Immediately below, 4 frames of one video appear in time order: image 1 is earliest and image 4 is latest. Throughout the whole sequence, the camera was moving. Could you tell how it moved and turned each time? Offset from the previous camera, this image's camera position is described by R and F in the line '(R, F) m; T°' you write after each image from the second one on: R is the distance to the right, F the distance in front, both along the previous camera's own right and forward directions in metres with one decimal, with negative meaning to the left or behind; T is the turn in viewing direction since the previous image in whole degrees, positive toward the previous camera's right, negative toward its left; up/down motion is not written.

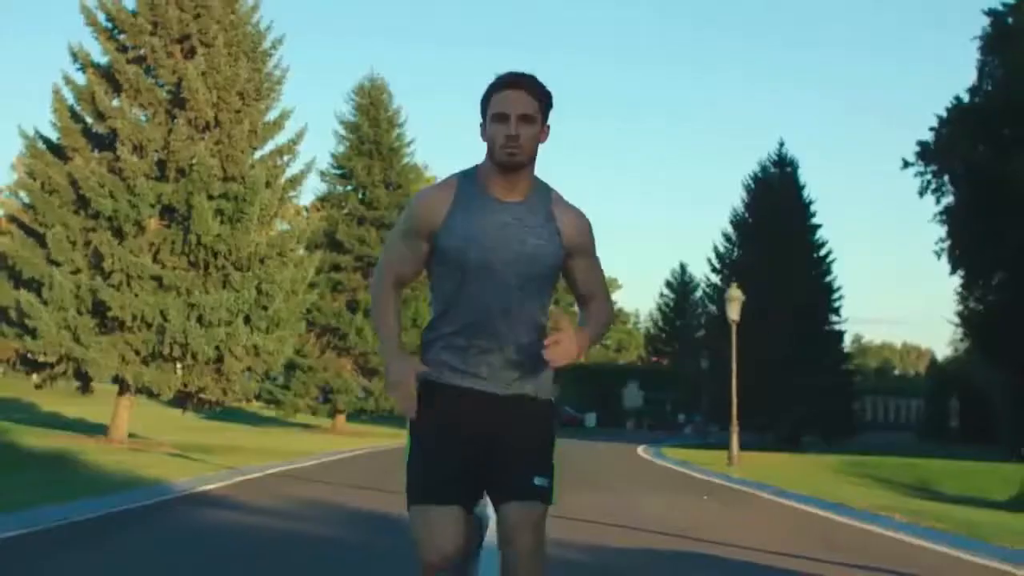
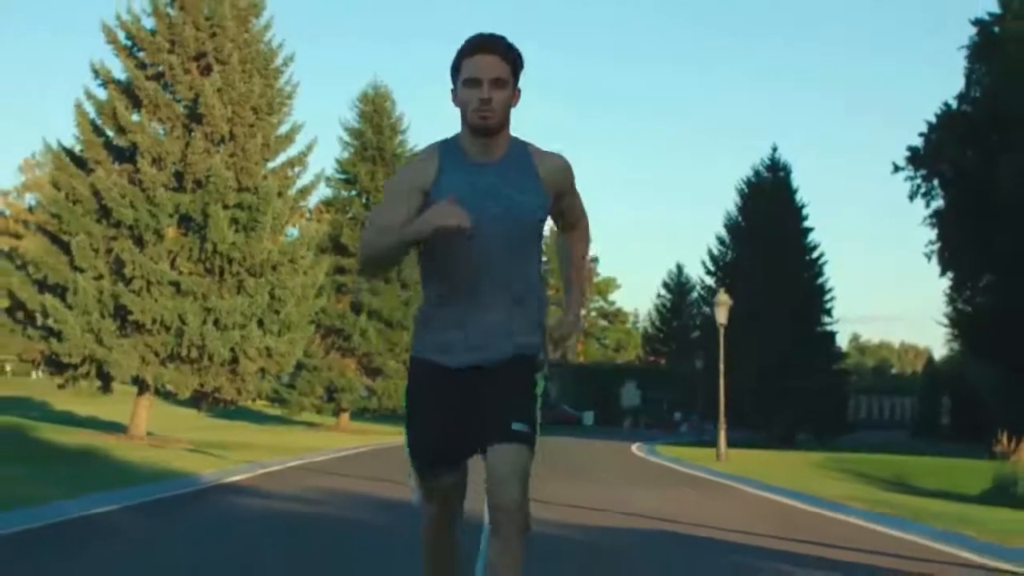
(0.0, -1.3) m; 0°
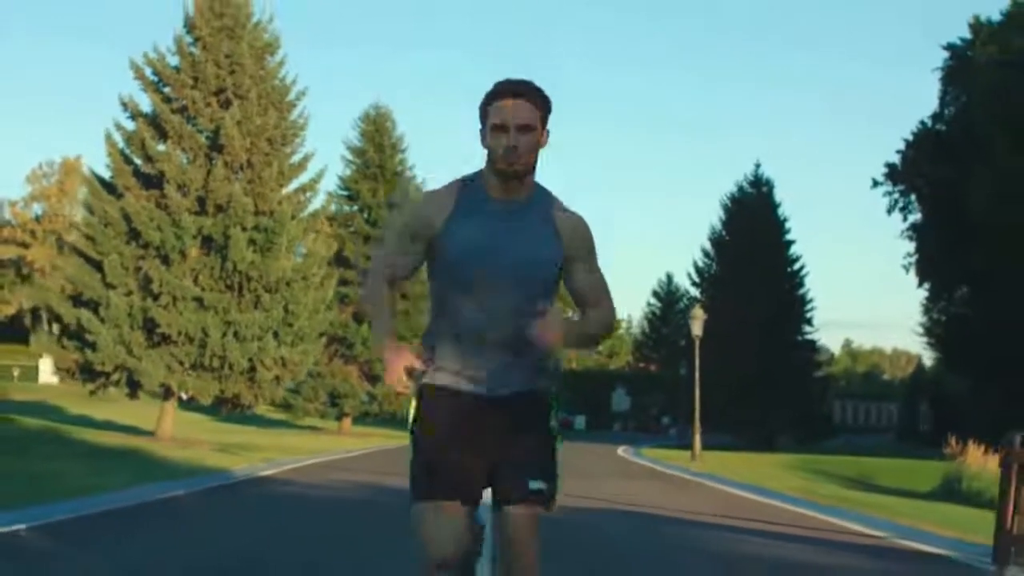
(0.0, -2.4) m; 0°
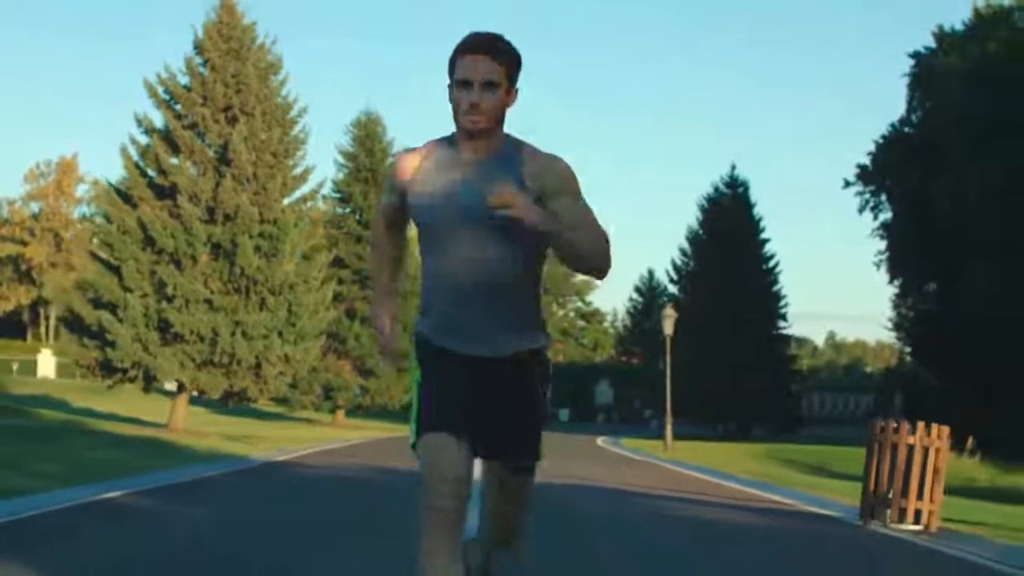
(0.0, -2.4) m; +1°
